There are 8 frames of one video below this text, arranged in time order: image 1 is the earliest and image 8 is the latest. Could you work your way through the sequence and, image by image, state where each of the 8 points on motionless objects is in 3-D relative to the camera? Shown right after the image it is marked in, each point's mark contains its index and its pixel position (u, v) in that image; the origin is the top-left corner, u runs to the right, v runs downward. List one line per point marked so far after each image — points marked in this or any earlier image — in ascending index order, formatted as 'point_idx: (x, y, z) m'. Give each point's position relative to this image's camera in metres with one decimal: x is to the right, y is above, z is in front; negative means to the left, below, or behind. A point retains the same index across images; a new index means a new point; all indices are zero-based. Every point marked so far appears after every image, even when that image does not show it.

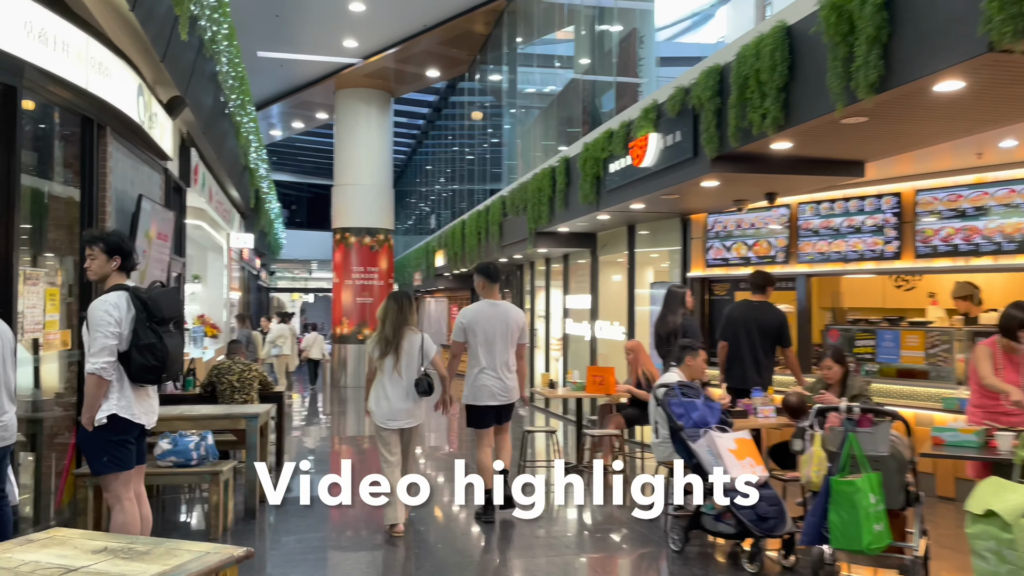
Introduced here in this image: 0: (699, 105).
0: (+1.1, +1.1, +4.7) m
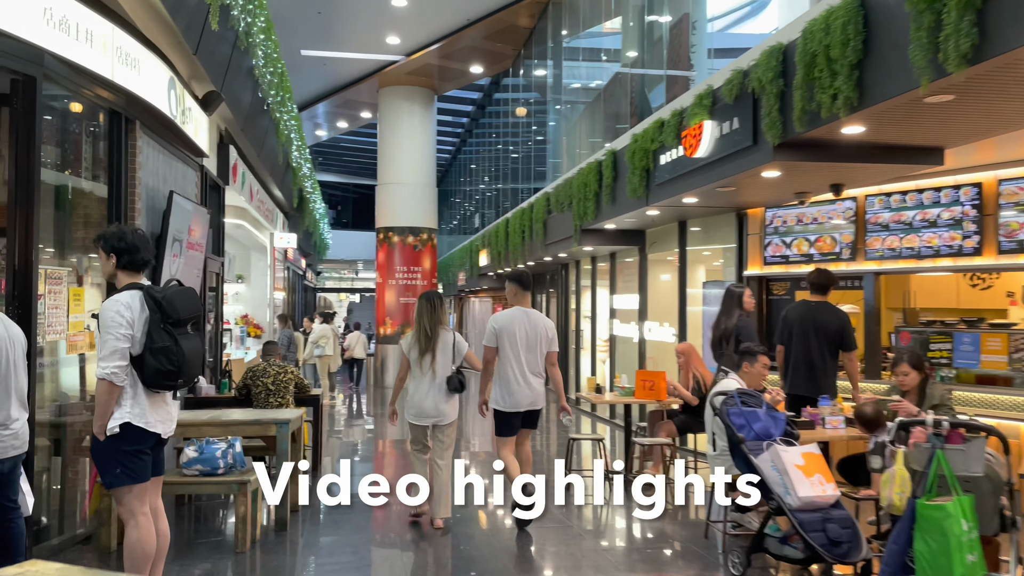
0: (+1.4, +1.1, +4.3) m
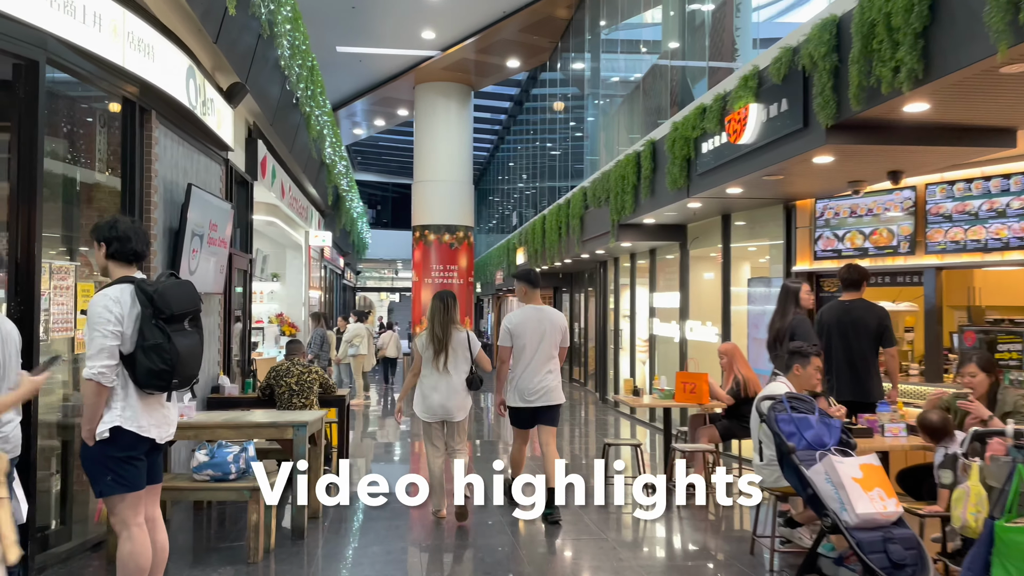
0: (+1.5, +1.1, +4.0) m
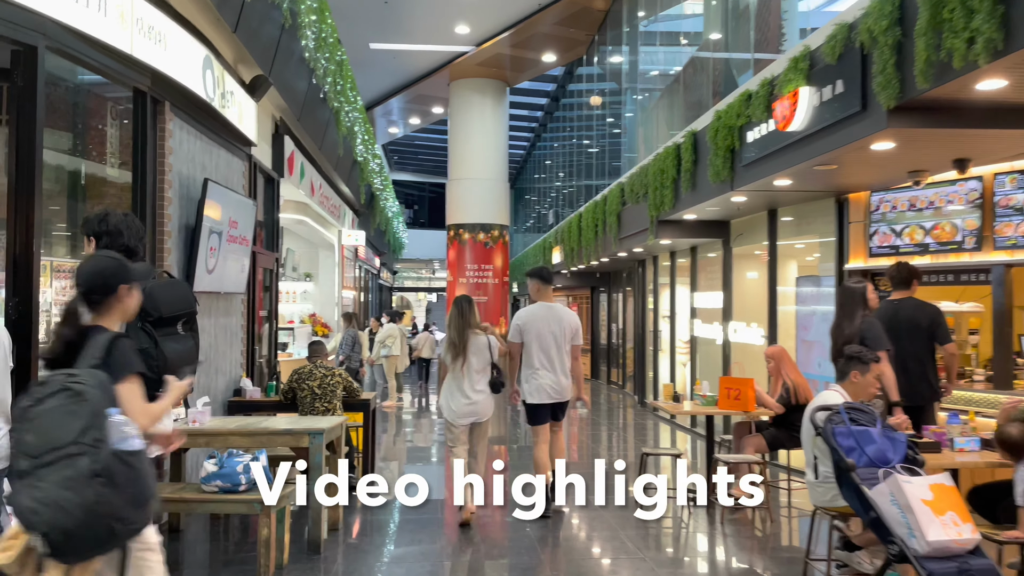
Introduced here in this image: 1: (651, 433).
0: (+1.7, +1.1, +3.6) m
1: (+1.7, -1.8, +9.6) m
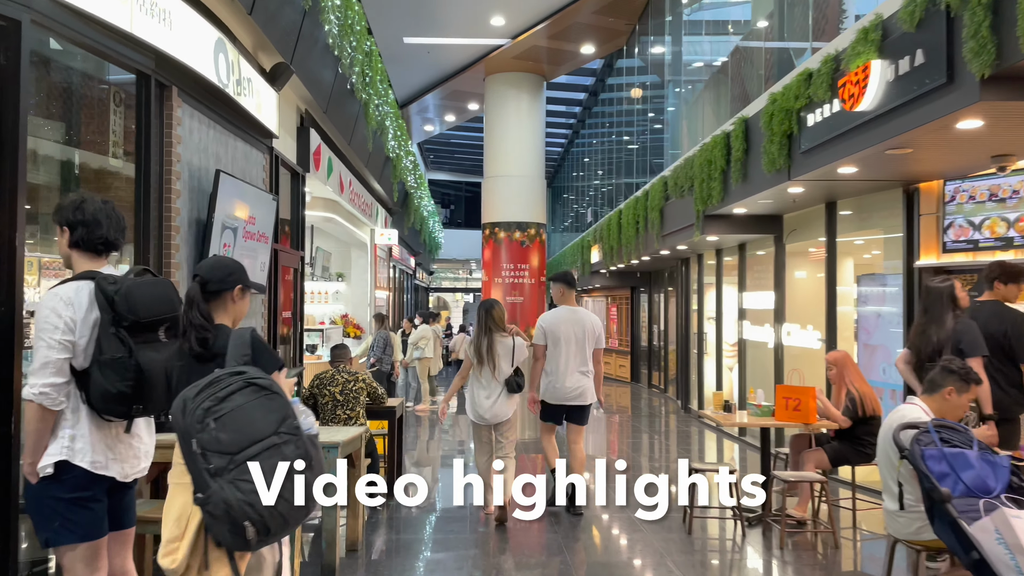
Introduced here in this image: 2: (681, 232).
0: (+1.8, +1.2, +3.1) m
1: (+2.1, -1.8, +9.1) m
2: (+1.6, +0.5, +7.6) m
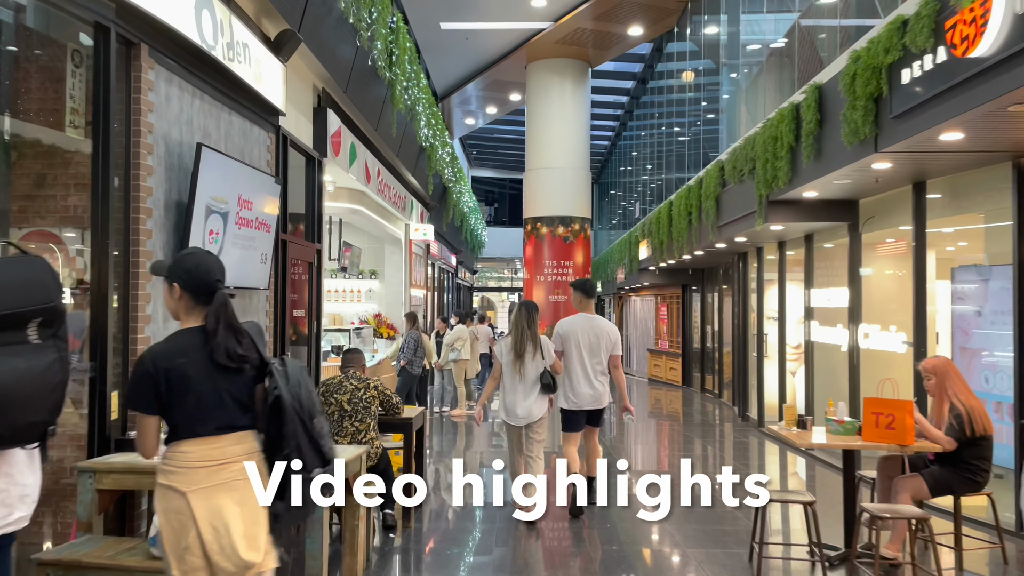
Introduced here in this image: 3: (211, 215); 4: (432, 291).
0: (+1.9, +1.2, +2.3) m
1: (+2.6, -1.7, +8.3) m
2: (+2.0, +0.6, +6.8) m
3: (-1.5, +0.4, +3.8) m
4: (-1.4, -0.1, +14.2) m
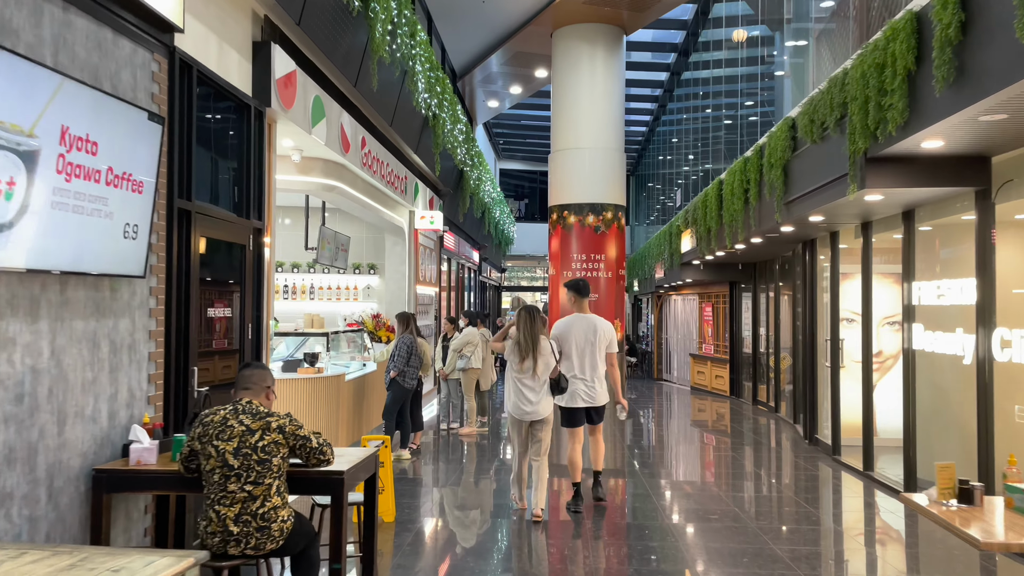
0: (+1.7, +1.2, +0.7) m
1: (+2.7, -1.7, +6.6) m
2: (+2.0, +0.6, +5.2) m
3: (-1.6, +0.4, +2.4) m
4: (-1.0, 0.0, +12.7) m
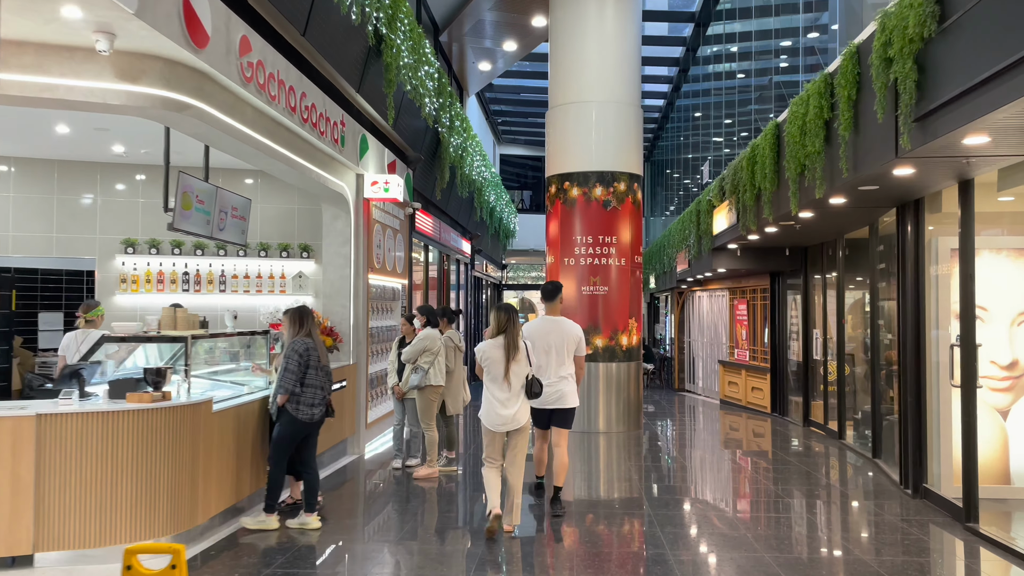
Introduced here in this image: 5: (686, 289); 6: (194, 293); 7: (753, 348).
0: (+1.4, +1.4, -1.6) m
1: (+2.5, -1.6, +4.3) m
2: (+1.8, +0.8, +2.8) m
3: (-1.8, +0.5, +0.1) m
4: (-1.2, +0.1, +10.4) m
5: (+3.3, 0.0, +15.0) m
6: (-2.8, 0.0, +6.9) m
7: (+3.4, -0.9, +11.1) m
